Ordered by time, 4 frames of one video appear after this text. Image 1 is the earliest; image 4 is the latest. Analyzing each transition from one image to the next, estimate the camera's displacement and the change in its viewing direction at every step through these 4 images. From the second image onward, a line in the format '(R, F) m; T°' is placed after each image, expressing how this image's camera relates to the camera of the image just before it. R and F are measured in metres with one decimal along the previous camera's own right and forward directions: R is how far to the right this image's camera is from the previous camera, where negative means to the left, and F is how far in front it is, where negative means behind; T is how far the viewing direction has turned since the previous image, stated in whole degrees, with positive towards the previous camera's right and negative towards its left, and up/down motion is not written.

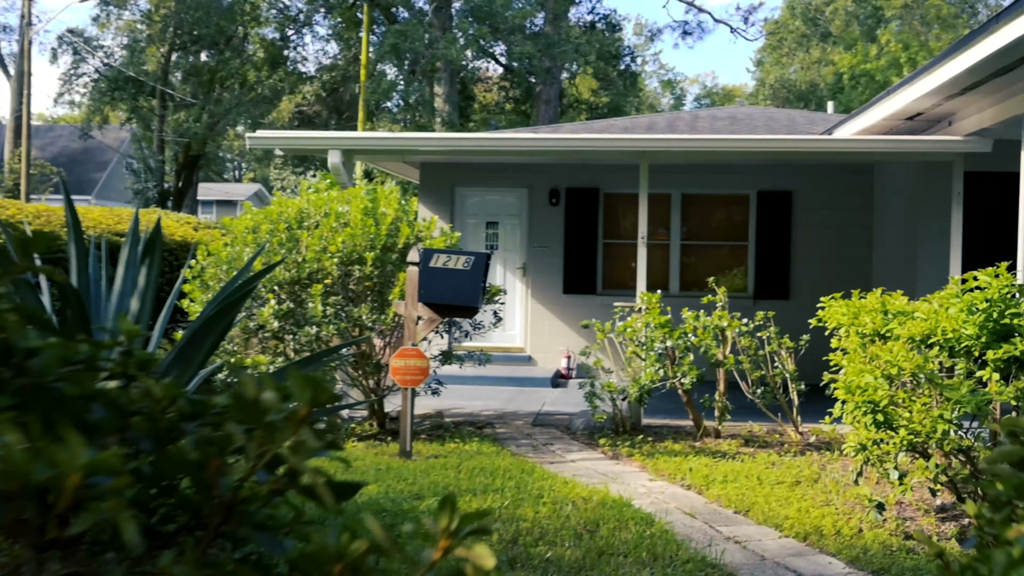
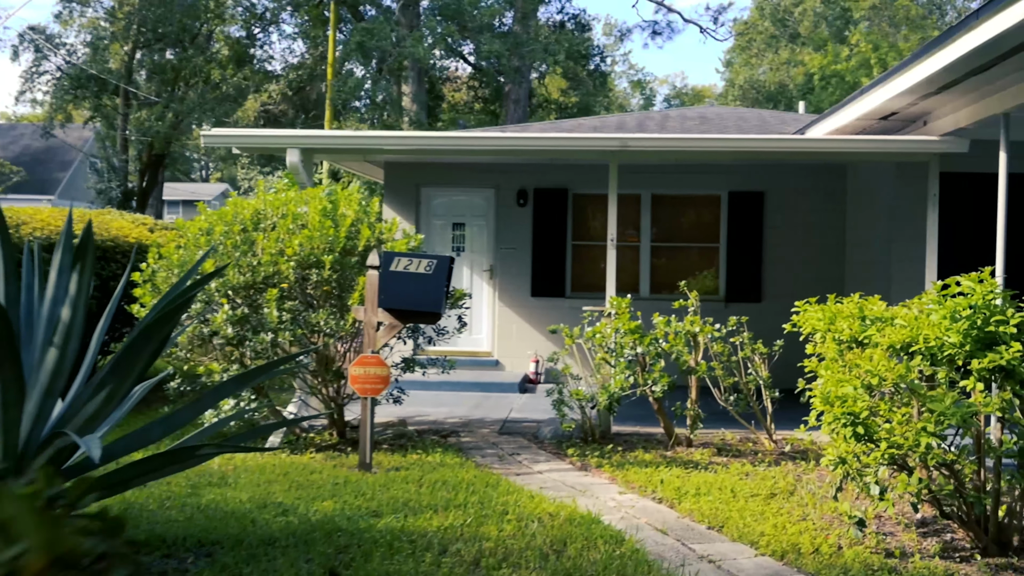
(0.0, +0.3) m; +1°
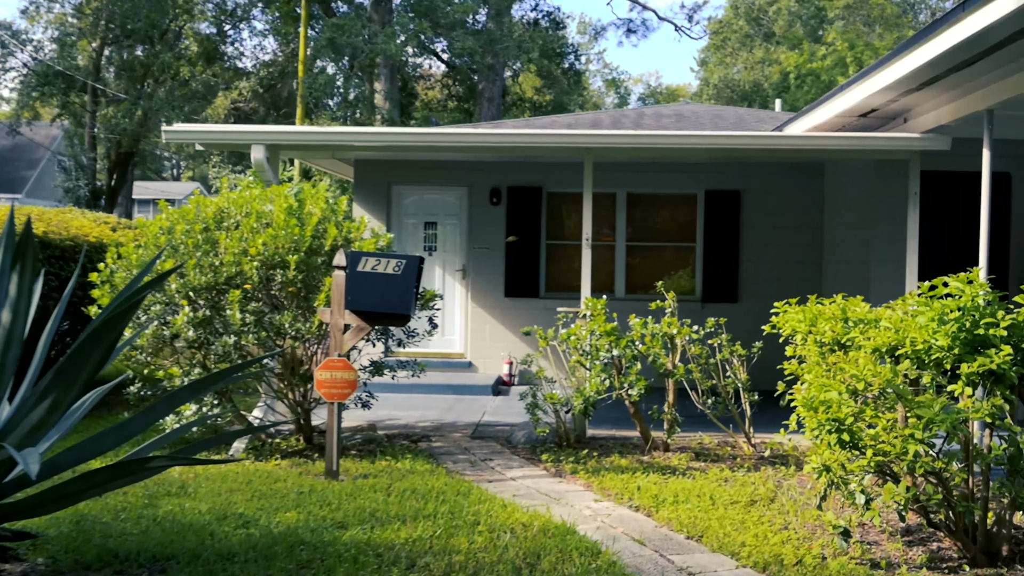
(0.0, +0.2) m; +1°
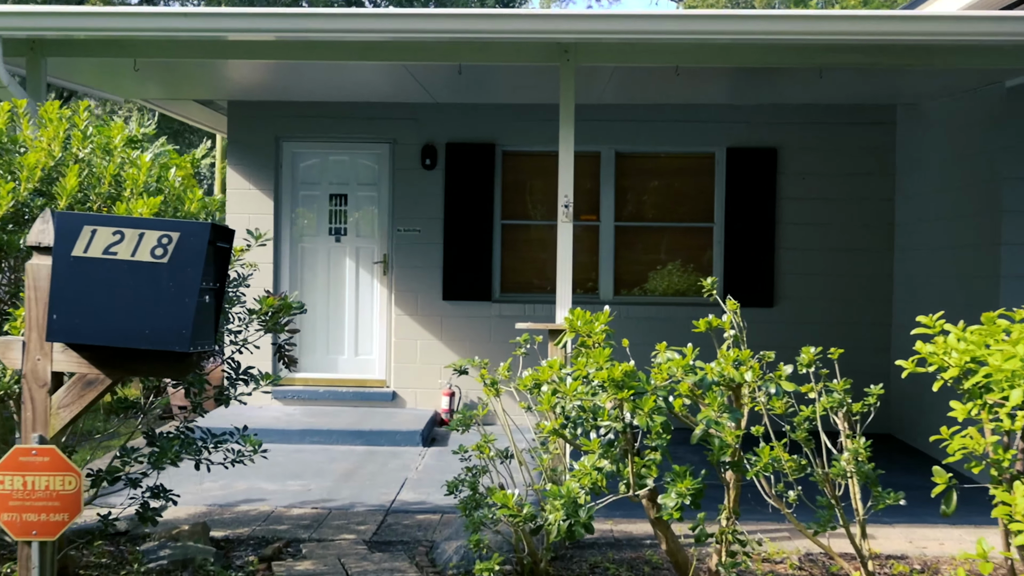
(+0.1, +3.2) m; +2°
